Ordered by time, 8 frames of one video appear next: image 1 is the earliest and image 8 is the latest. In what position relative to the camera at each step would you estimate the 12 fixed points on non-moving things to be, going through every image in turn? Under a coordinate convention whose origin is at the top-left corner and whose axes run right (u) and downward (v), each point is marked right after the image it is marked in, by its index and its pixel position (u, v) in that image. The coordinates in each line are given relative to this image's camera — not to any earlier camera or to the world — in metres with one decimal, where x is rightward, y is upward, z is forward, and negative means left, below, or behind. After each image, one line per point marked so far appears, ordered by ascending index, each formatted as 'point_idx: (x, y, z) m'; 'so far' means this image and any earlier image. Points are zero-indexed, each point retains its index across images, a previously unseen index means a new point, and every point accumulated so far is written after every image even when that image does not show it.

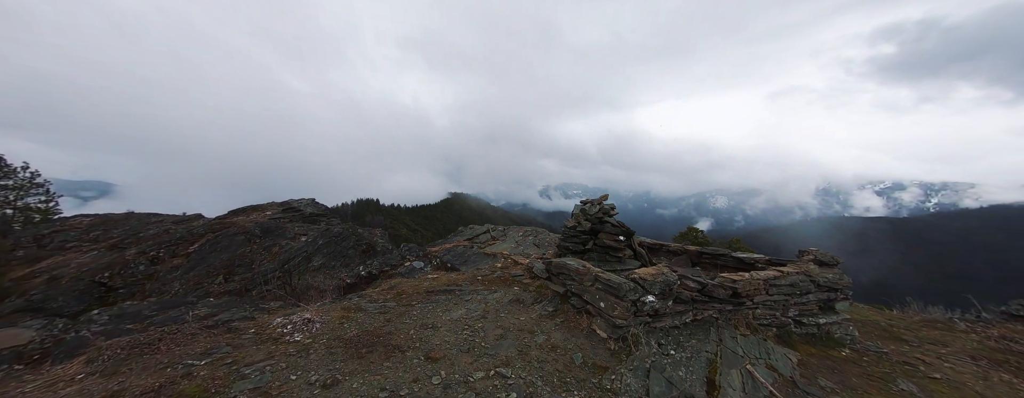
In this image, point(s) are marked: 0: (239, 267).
0: (-14.9, -3.7, +15.2) m
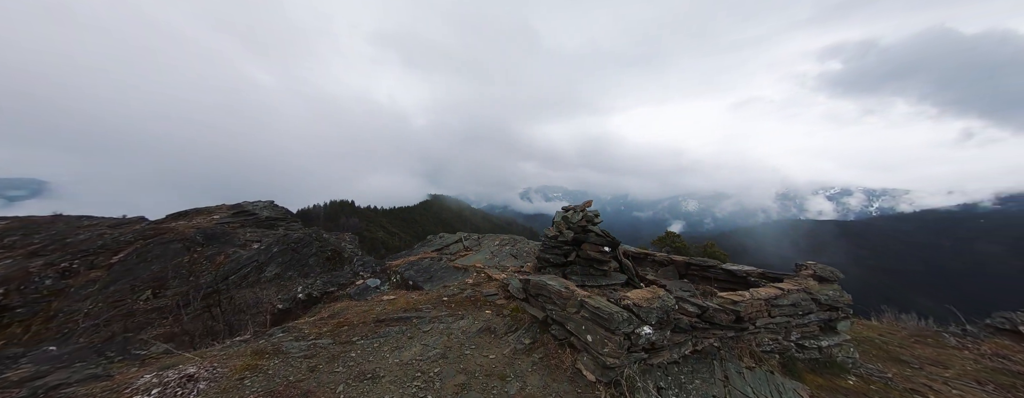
0: (-16.1, -3.8, +13.3) m
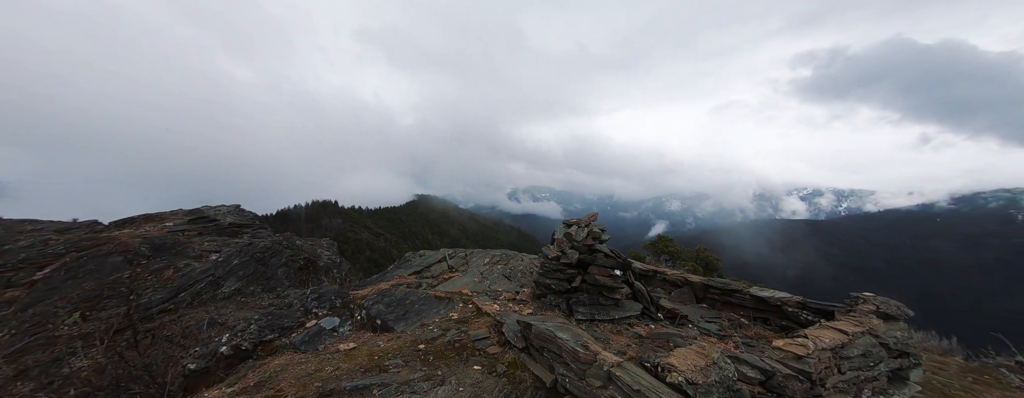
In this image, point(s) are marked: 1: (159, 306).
0: (-16.5, -4.1, +11.4) m
1: (-15.0, -4.6, +11.9) m
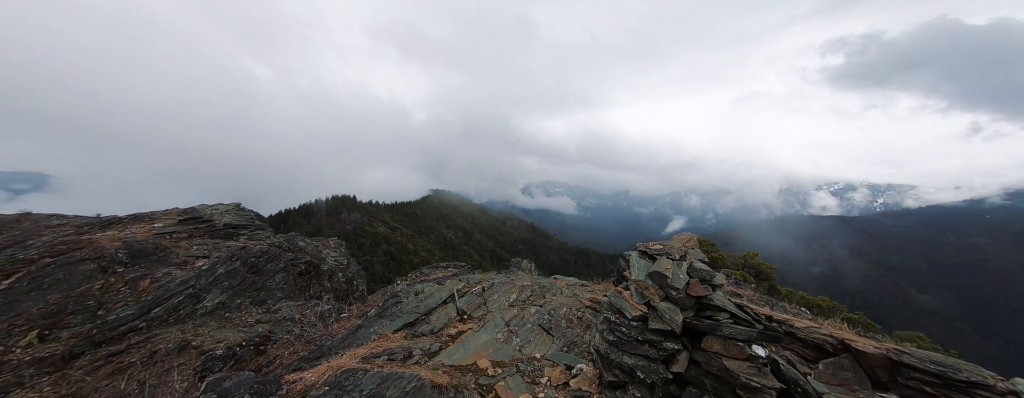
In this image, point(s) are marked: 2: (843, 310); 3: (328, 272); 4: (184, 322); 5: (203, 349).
0: (-15.5, -4.2, +9.9) m
1: (-14.0, -4.6, +10.3) m
2: (+22.8, -7.8, +19.6) m
3: (-11.9, -4.7, +18.2) m
4: (-13.0, -4.9, +11.1) m
5: (-10.8, -5.3, +9.8) m
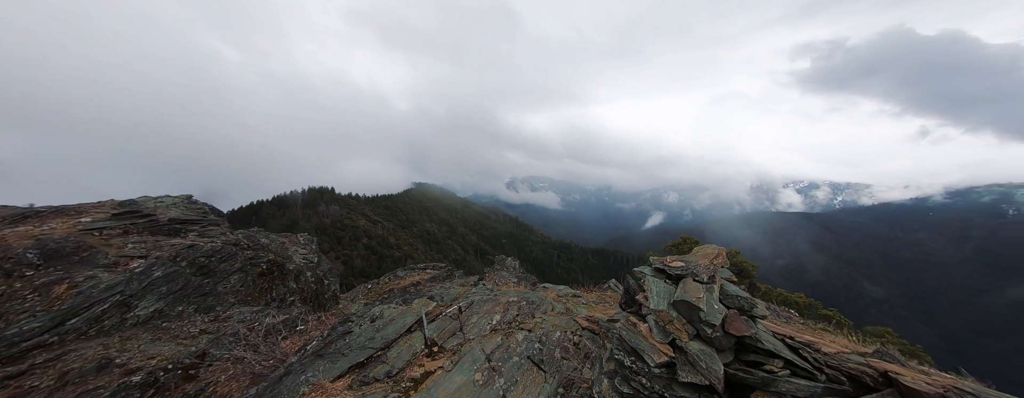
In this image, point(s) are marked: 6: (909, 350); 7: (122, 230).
0: (-16.1, -3.9, +8.1) m
1: (-14.6, -4.3, +8.6) m
2: (+21.6, -7.7, +20.1) m
3: (-12.9, -4.3, +16.6) m
4: (-13.6, -4.6, +9.5) m
5: (-11.4, -5.1, +8.3) m
6: (+19.2, -7.3, +13.6) m
7: (-17.9, -1.4, +12.9) m
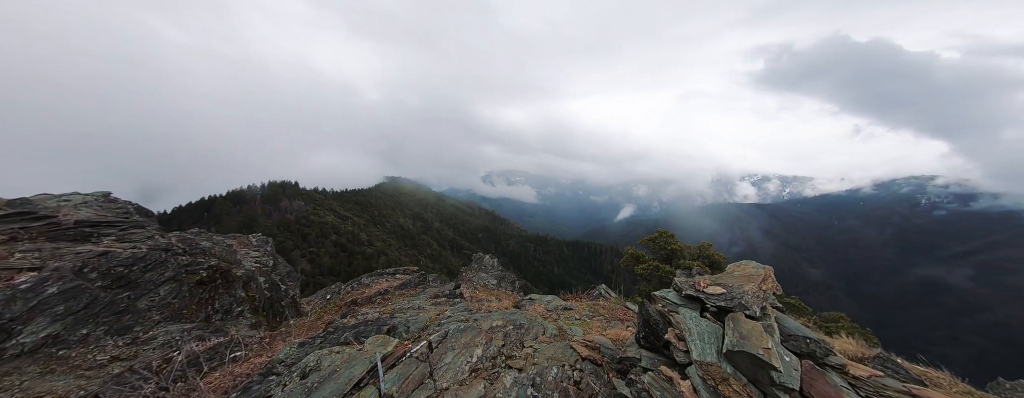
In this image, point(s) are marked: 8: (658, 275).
0: (-16.5, -4.0, +5.9) m
1: (-15.1, -4.4, +6.5) m
2: (+20.0, -7.3, +21.1) m
3: (-14.1, -4.2, +14.6) m
4: (-14.2, -4.6, +7.5) m
5: (-11.8, -5.1, +6.5) m
6: (+18.2, -7.0, +14.5) m
7: (-18.8, -1.4, +10.4) m
8: (+9.9, -5.1, +19.0) m
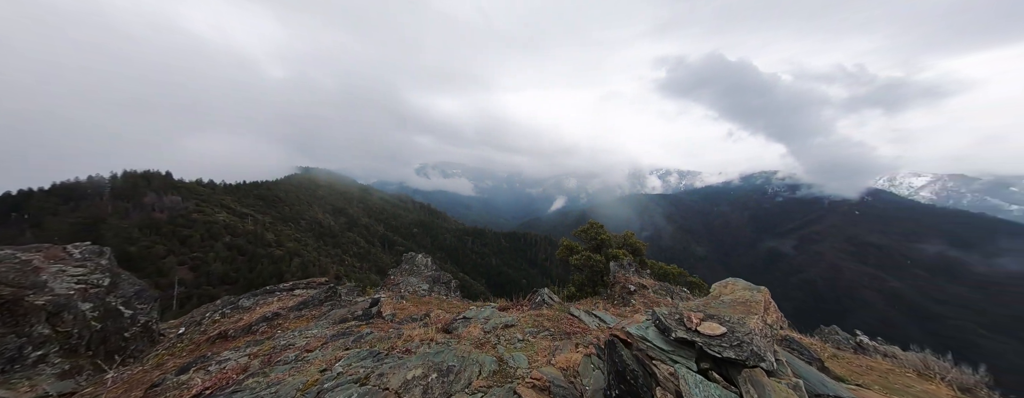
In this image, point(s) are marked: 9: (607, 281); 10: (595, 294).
0: (-17.3, -4.1, +1.1) m
1: (-16.0, -4.5, +2.0) m
2: (+14.9, -6.6, +24.2) m
3: (-16.9, -4.1, +10.2) m
4: (-15.4, -4.7, +3.2) m
5: (-12.9, -5.2, +2.8) m
6: (+14.6, -6.5, +17.3) m
7: (-20.5, -1.5, +4.9) m
8: (+5.5, -4.6, +19.8) m
9: (+6.5, -5.6, +19.0) m
10: (+5.7, -6.5, +19.3) m
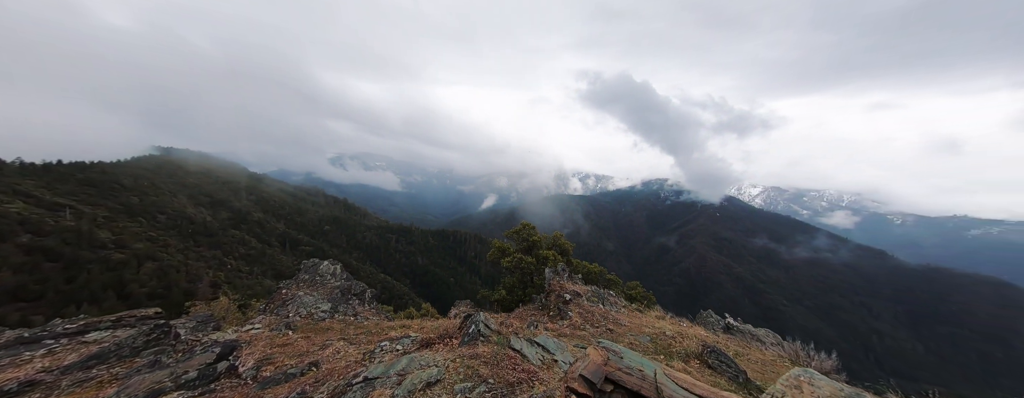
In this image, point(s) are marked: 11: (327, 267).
0: (-16.8, -3.8, -4.4) m
1: (-15.9, -4.2, -3.2) m
2: (+8.6, -6.9, +26.0) m
3: (-18.7, -3.6, +4.5) m
4: (-15.5, -4.4, -1.9) m
5: (-13.0, -5.0, -1.6) m
6: (+10.0, -6.8, +19.2) m
7: (-20.9, -1.0, -1.5) m
8: (+0.6, -4.7, +19.4) m
9: (+1.7, -5.7, +18.9) m
10: (+0.9, -6.6, +19.0) m
11: (-11.6, -4.1, +17.3) m
